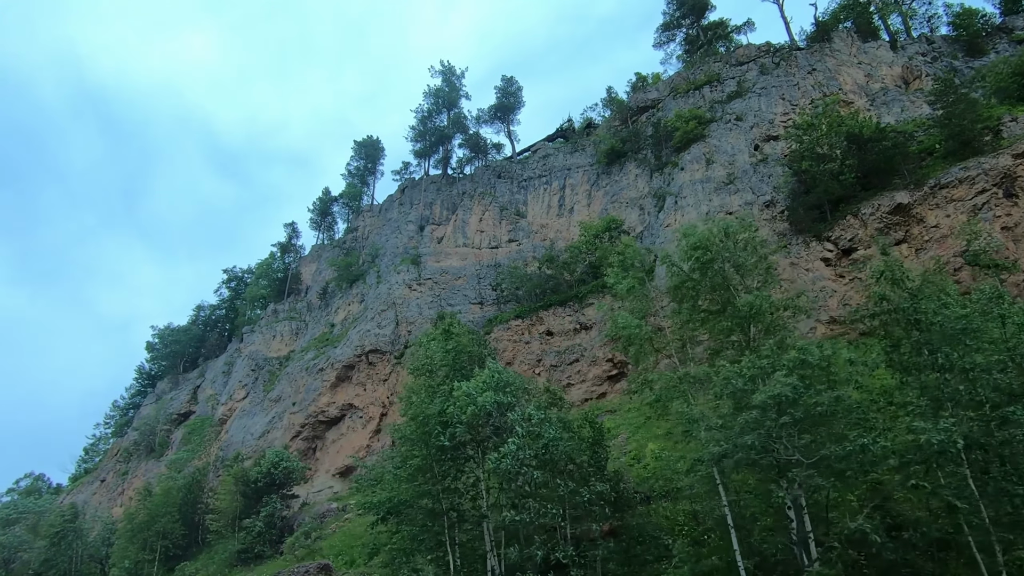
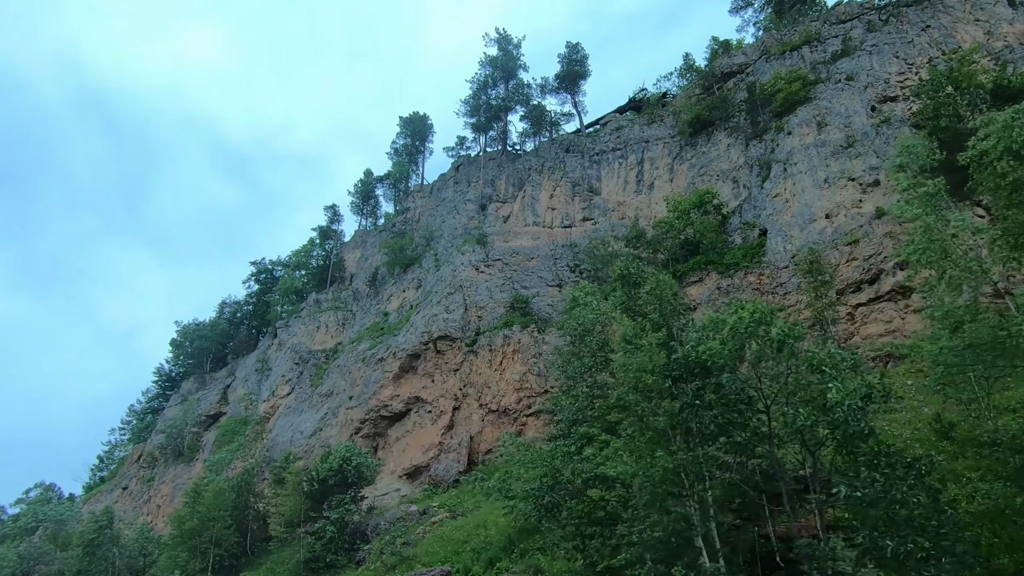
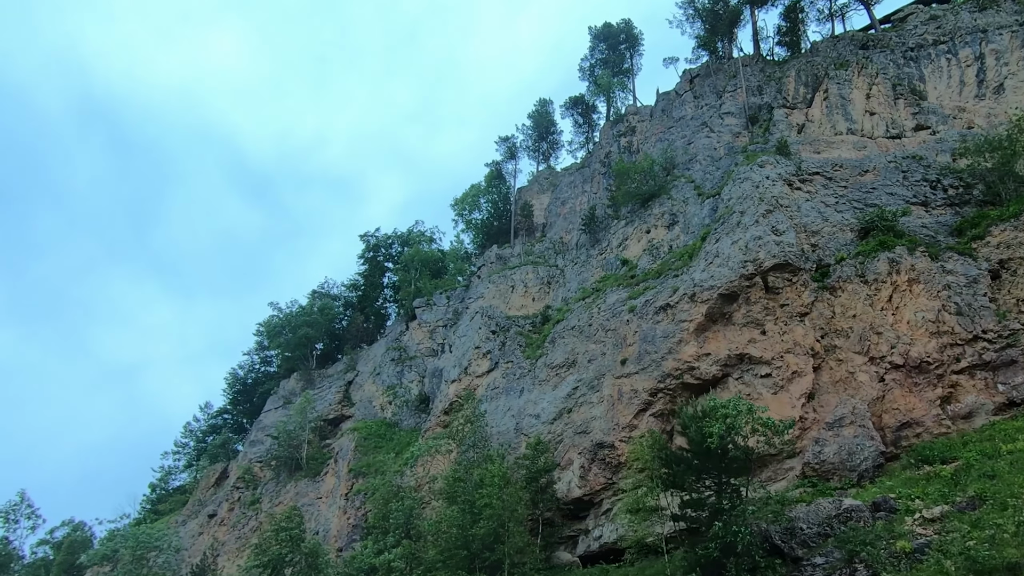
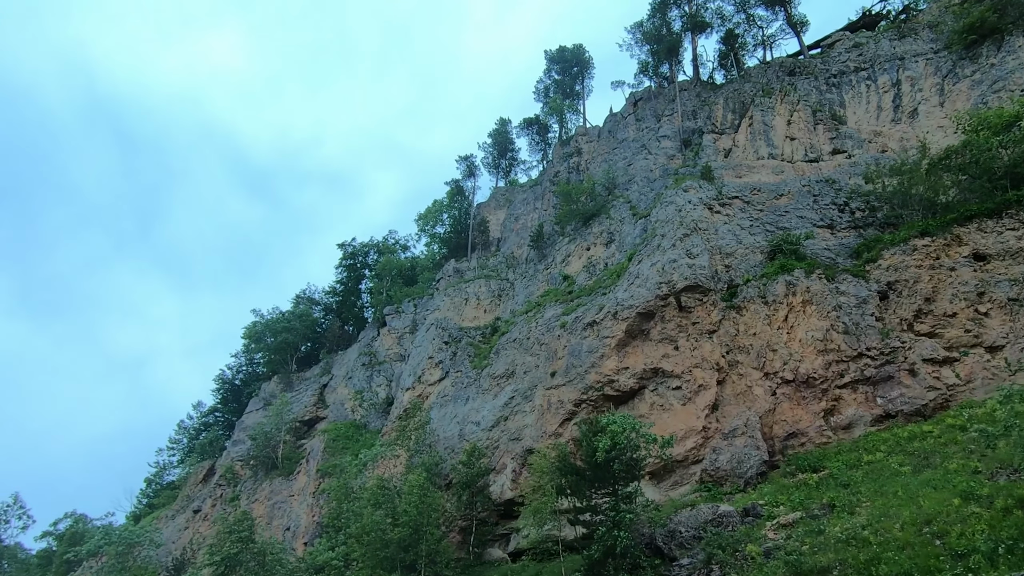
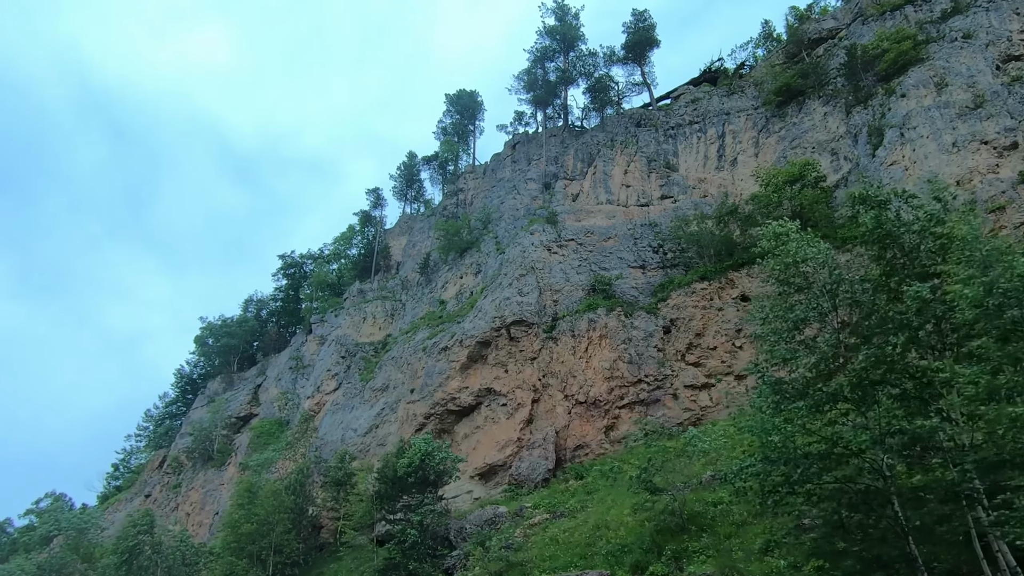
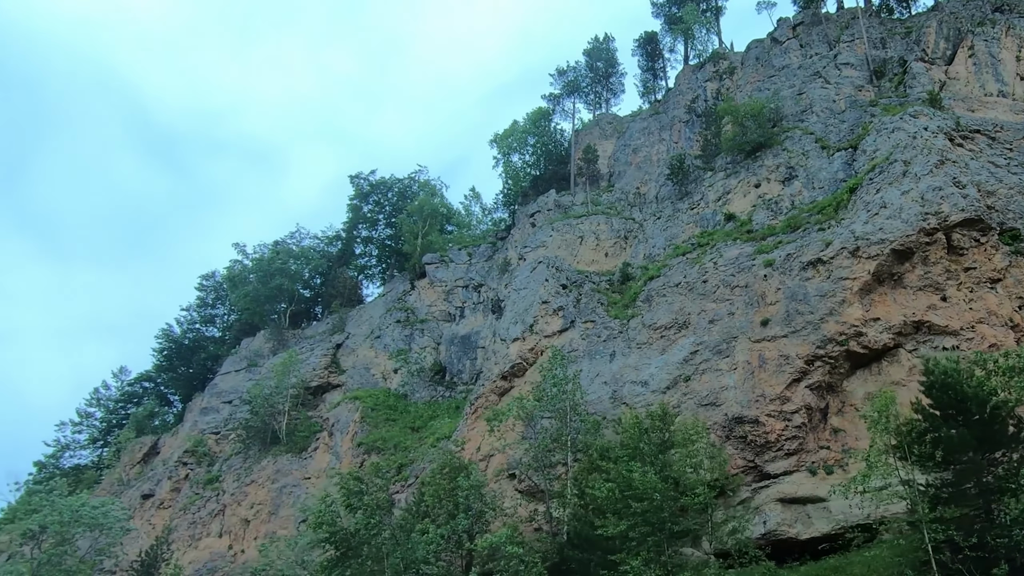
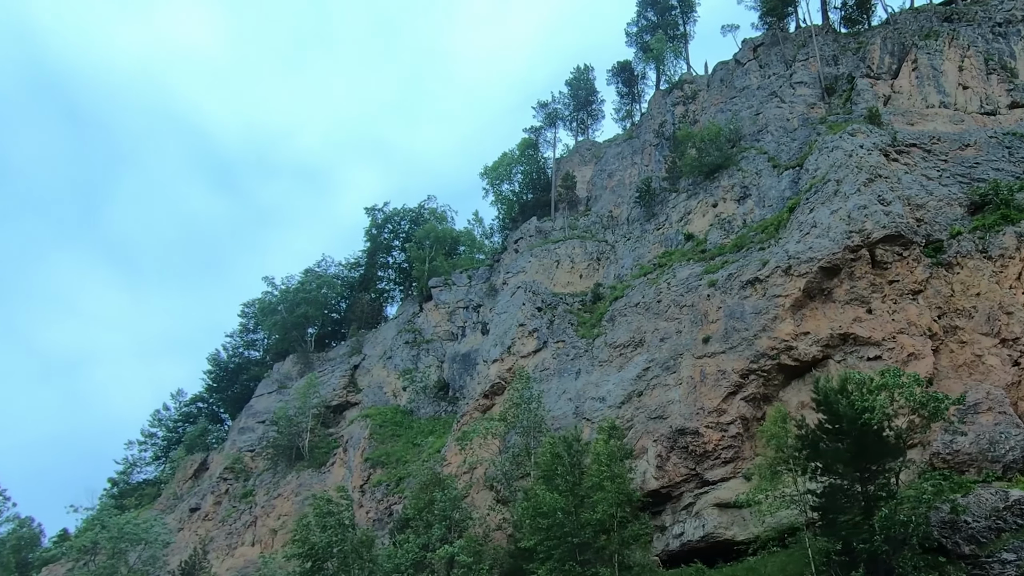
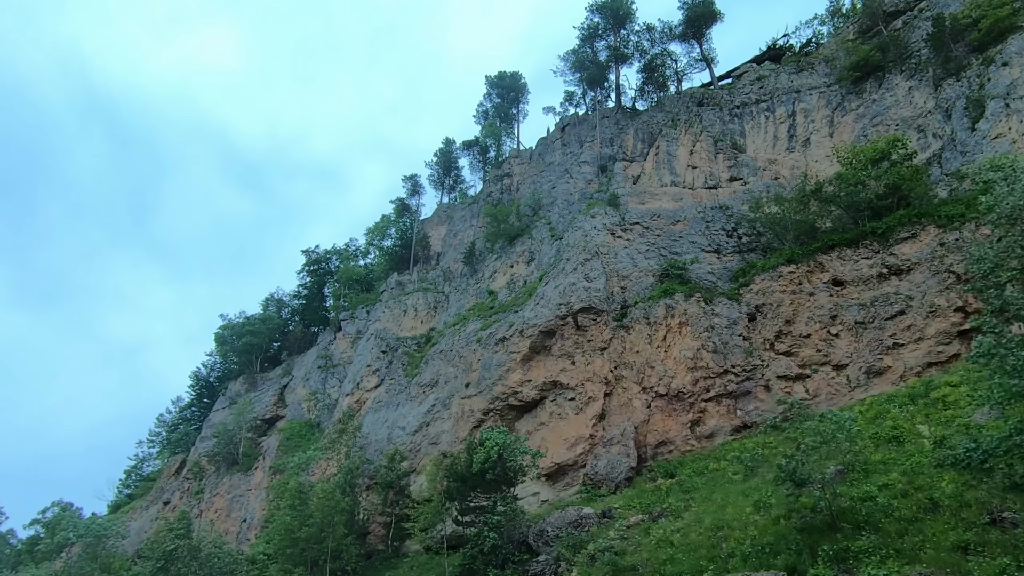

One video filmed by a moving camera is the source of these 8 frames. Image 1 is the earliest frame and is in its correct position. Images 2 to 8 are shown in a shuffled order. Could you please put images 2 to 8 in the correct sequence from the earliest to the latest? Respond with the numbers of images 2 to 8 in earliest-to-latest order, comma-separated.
2, 5, 8, 4, 3, 7, 6
